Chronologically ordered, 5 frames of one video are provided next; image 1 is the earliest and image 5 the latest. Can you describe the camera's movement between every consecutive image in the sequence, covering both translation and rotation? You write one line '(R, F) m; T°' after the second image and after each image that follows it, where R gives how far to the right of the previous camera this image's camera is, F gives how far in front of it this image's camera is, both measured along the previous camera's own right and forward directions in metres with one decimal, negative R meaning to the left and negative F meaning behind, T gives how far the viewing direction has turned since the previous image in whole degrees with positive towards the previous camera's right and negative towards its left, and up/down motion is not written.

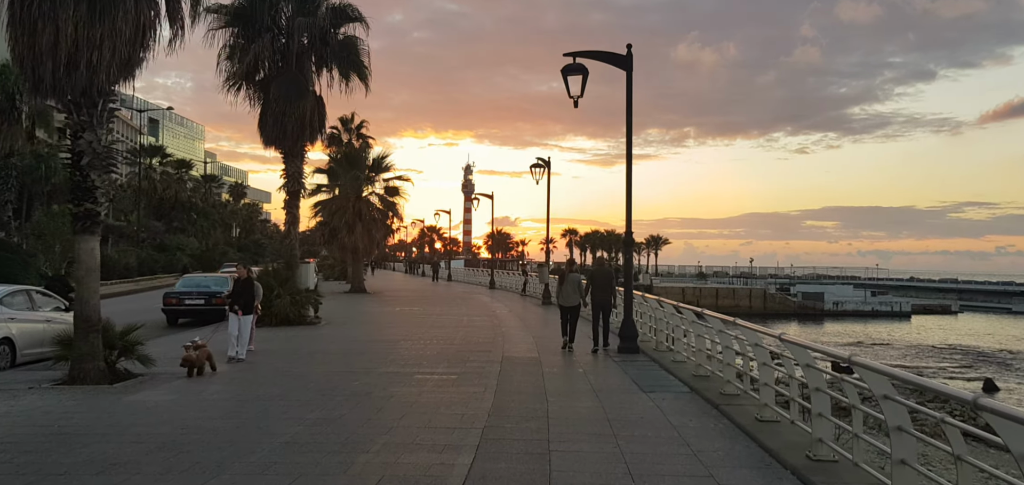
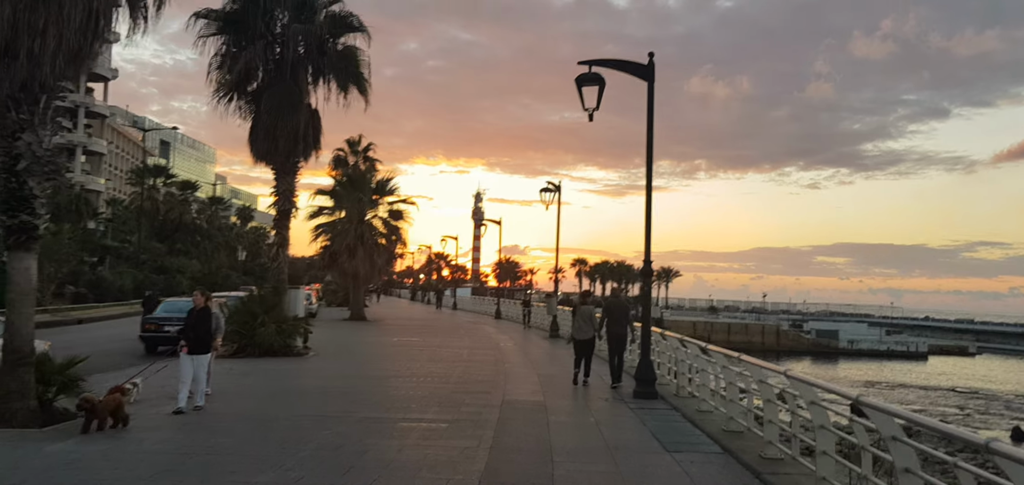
(+0.1, +1.5) m; -1°
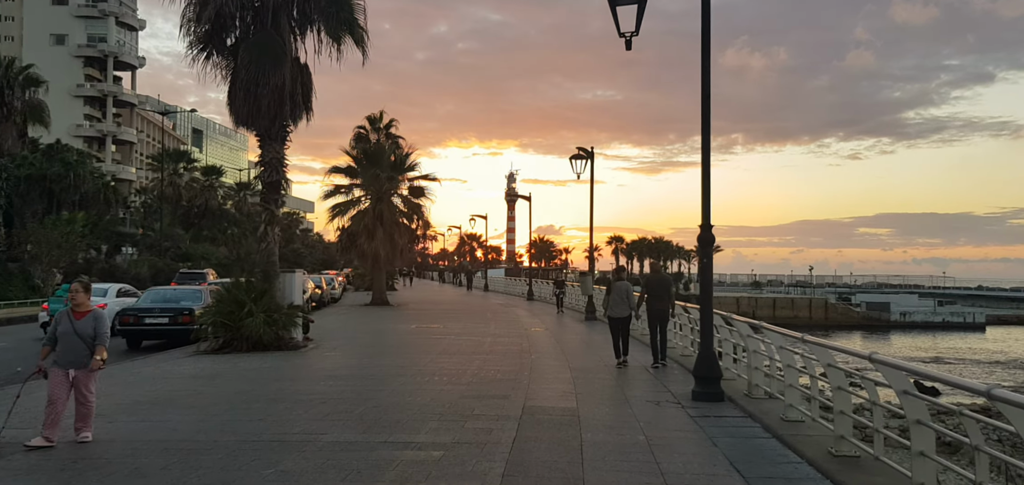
(+0.2, +2.8) m; -3°
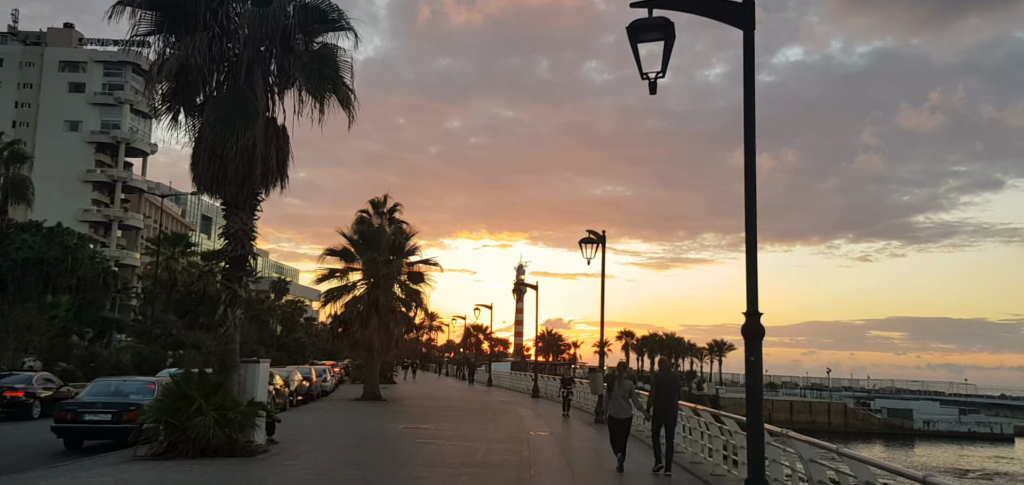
(+0.2, +2.2) m; -1°
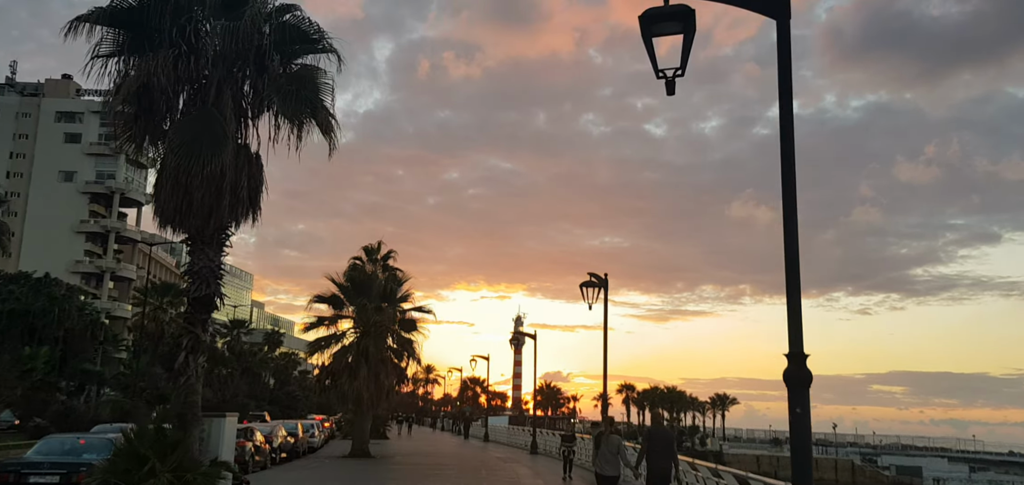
(0.0, +1.3) m; 0°
